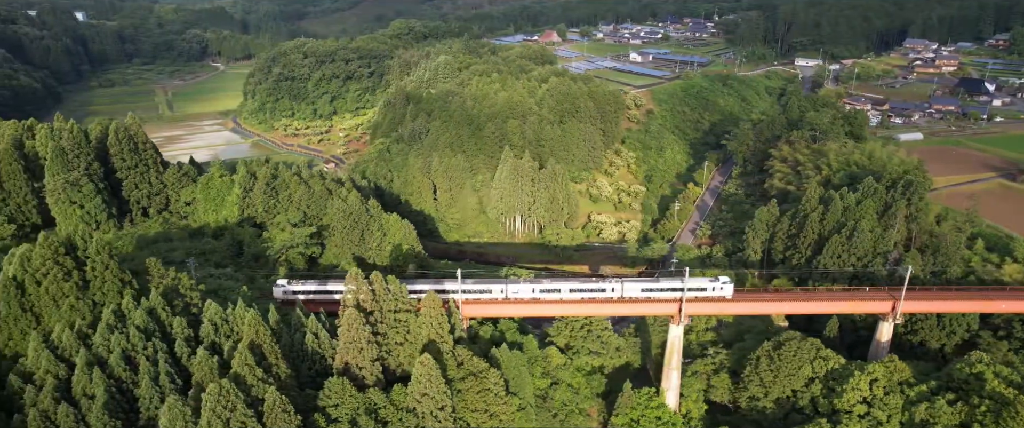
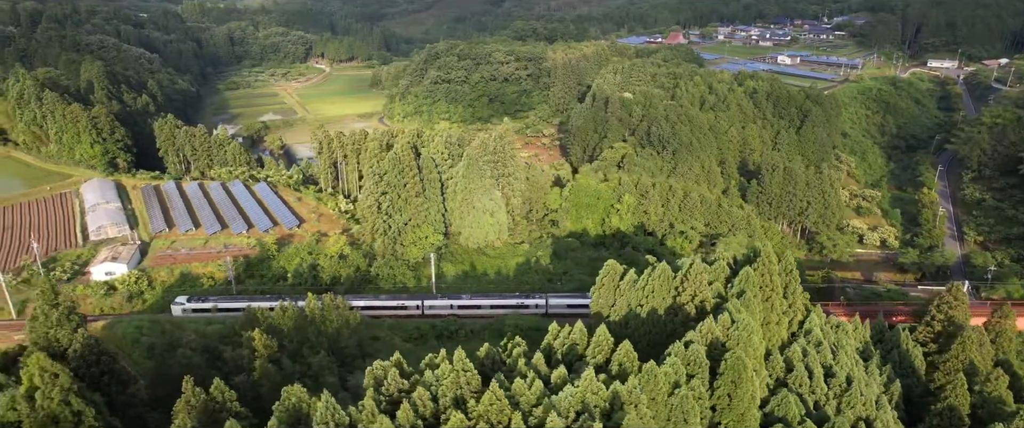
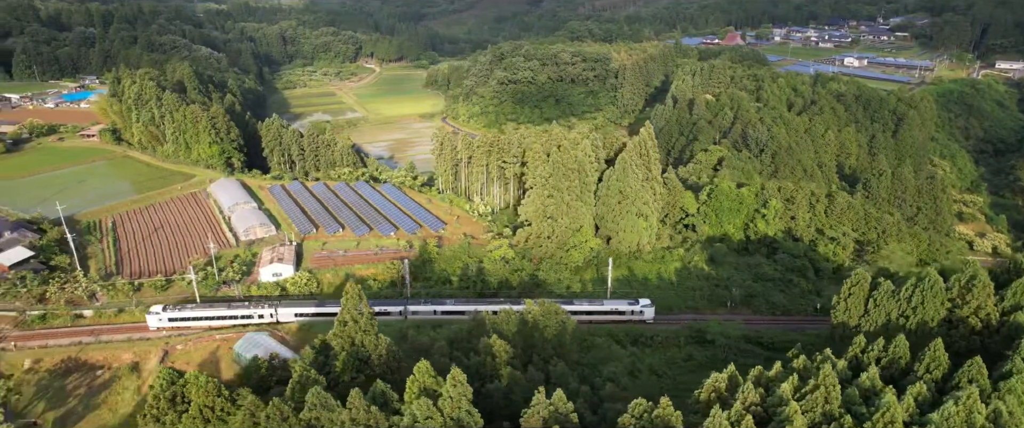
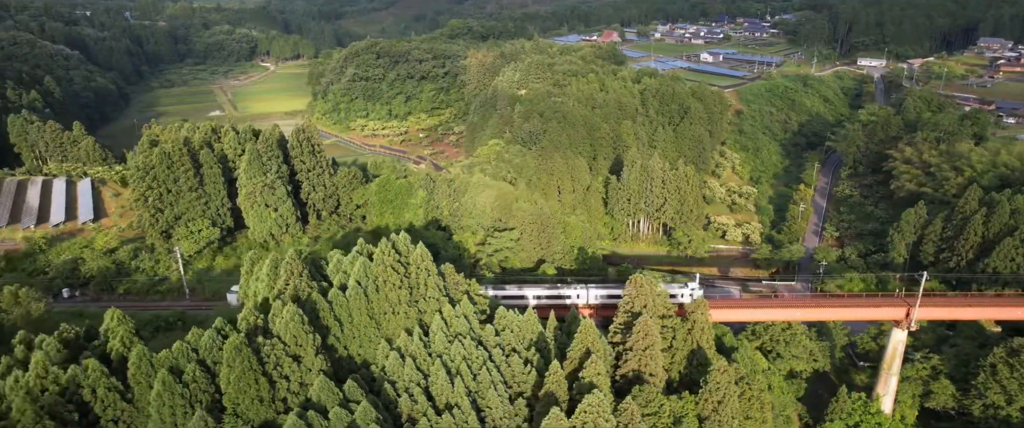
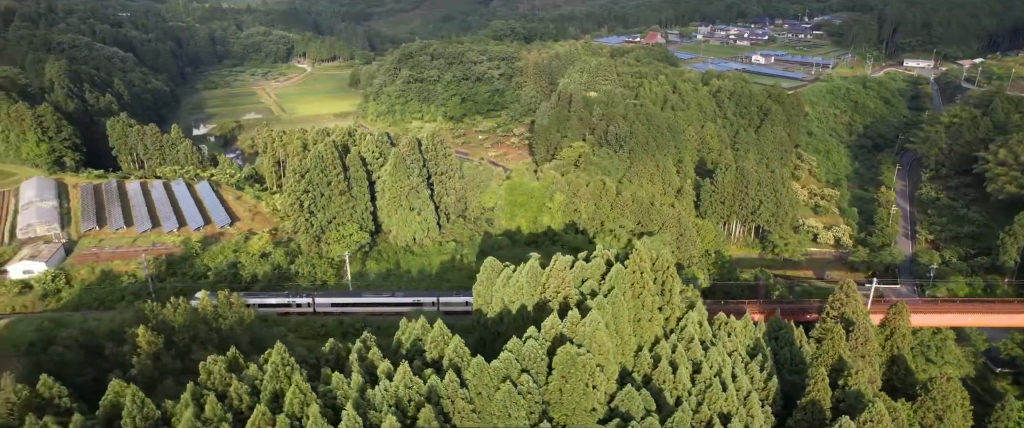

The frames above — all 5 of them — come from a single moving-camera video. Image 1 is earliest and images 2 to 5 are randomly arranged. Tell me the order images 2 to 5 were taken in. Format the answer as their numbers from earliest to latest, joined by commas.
4, 5, 2, 3
